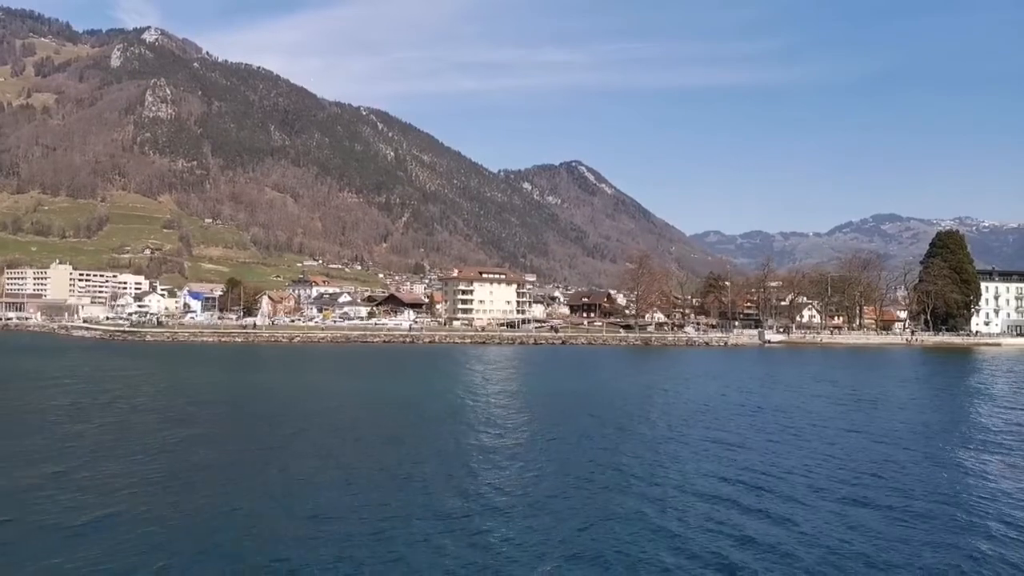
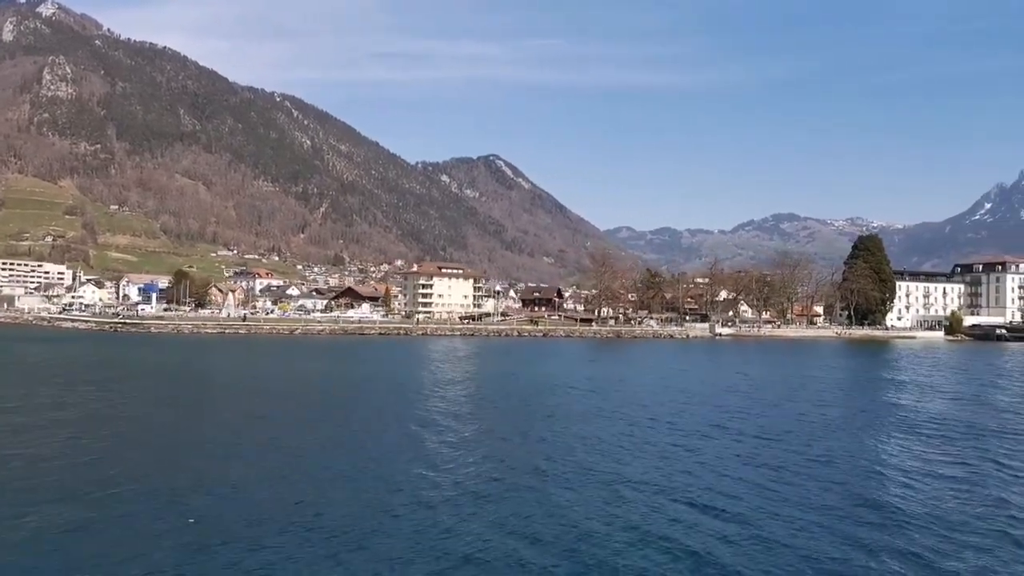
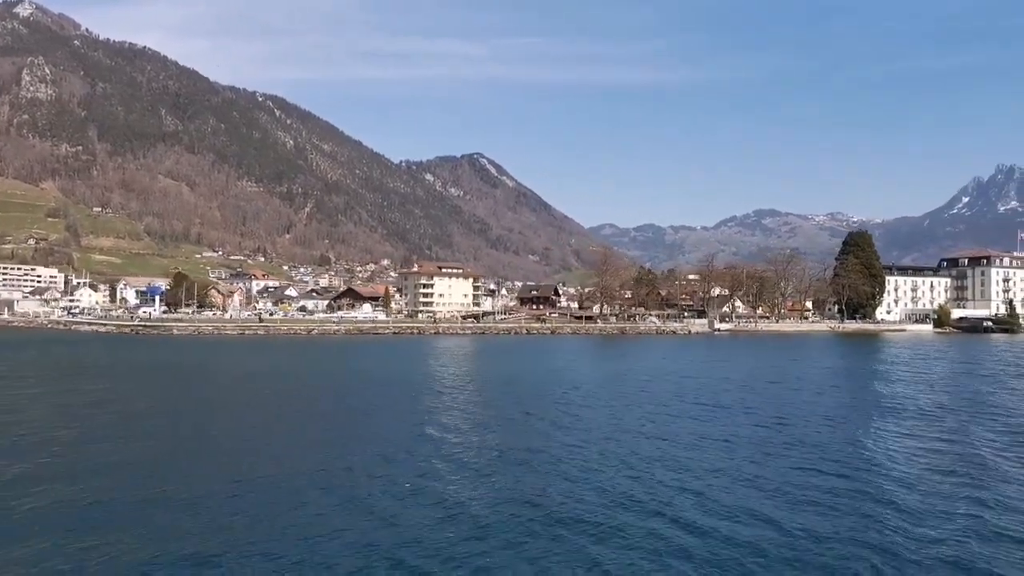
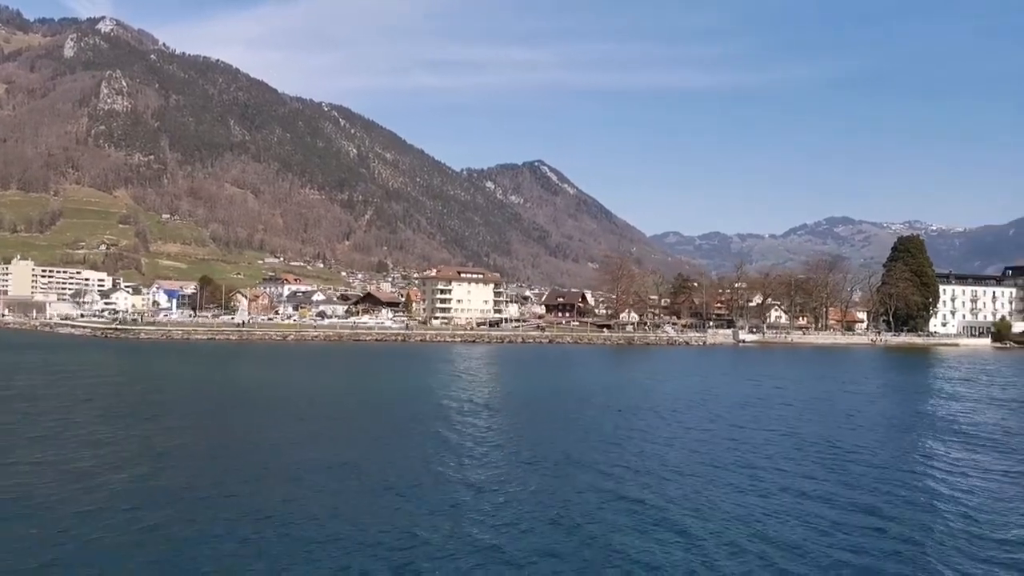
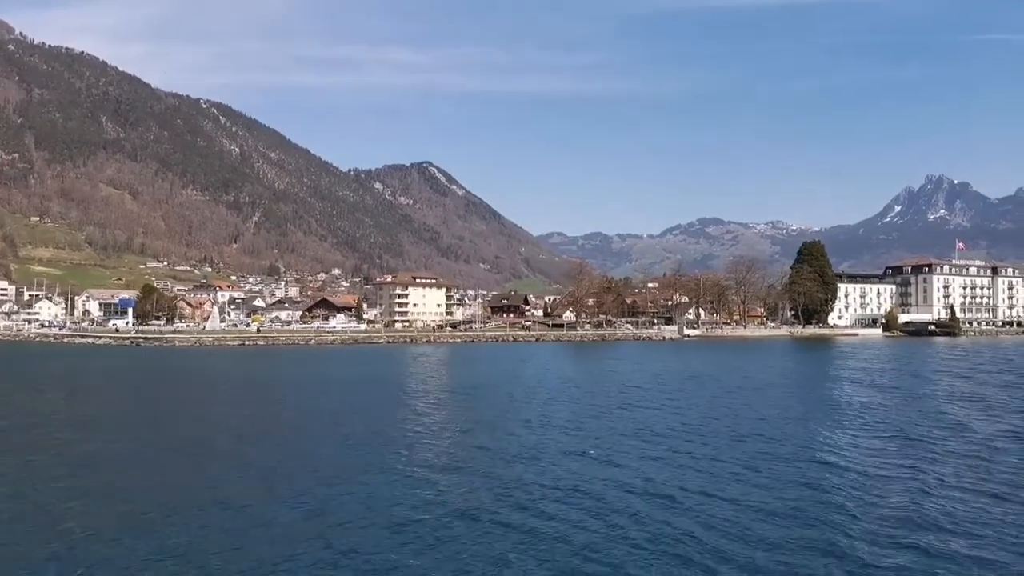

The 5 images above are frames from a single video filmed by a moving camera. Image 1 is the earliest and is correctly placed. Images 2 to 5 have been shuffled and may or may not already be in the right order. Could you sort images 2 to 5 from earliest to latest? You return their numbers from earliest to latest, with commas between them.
4, 2, 3, 5
